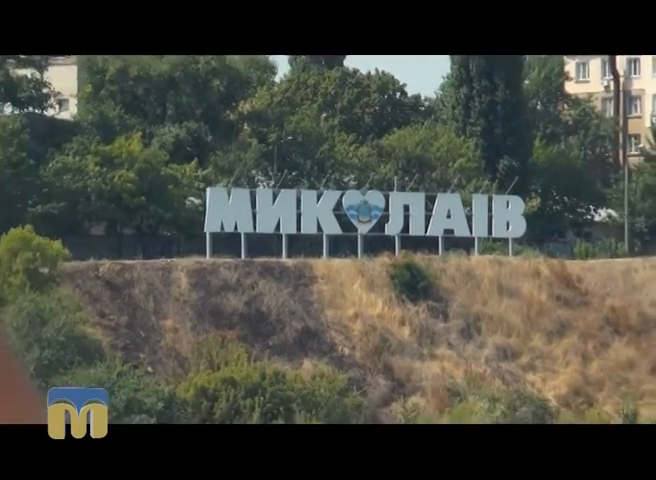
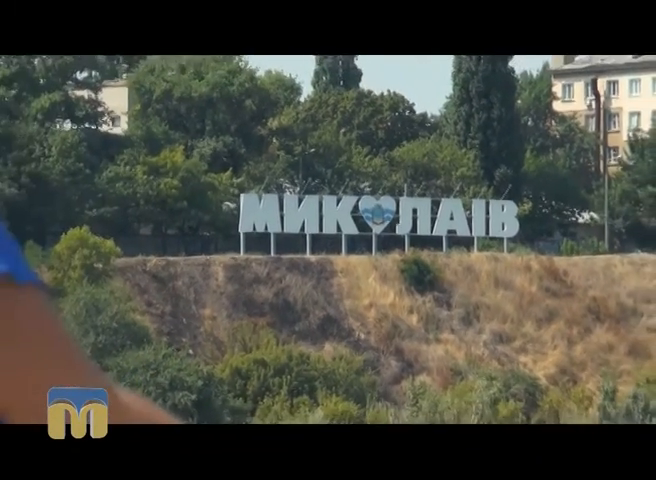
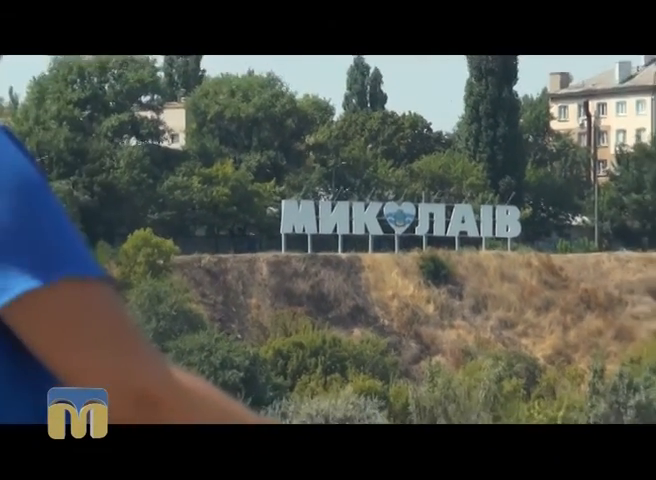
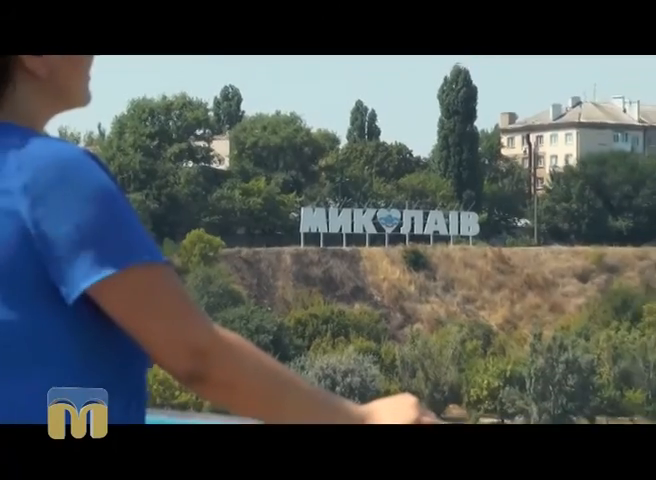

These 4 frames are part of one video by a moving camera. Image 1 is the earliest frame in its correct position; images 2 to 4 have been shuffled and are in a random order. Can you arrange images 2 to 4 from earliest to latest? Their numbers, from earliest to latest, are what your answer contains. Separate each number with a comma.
2, 3, 4
